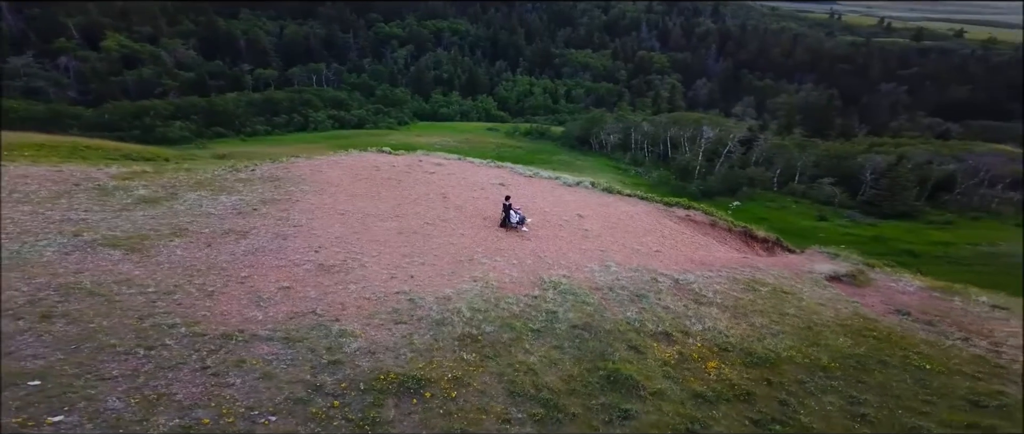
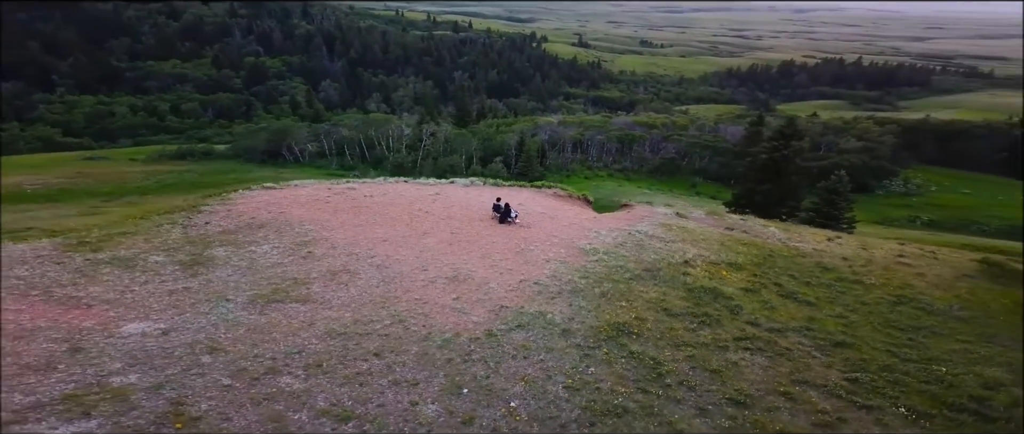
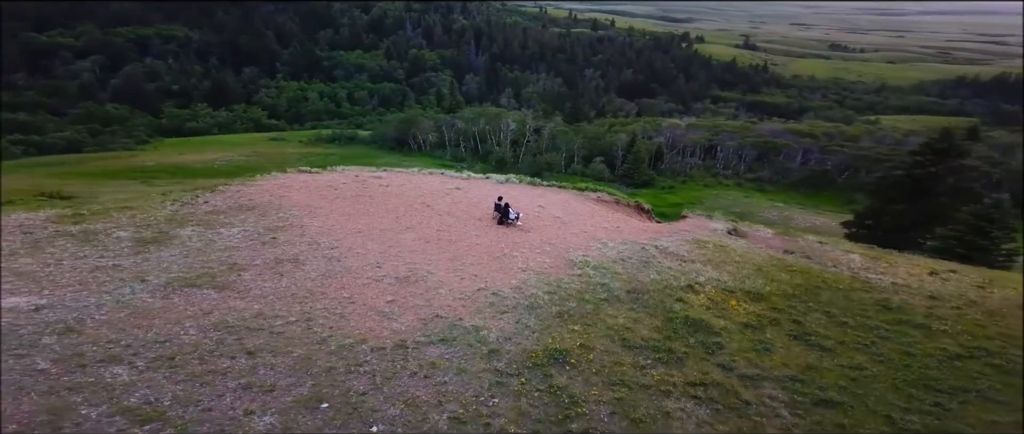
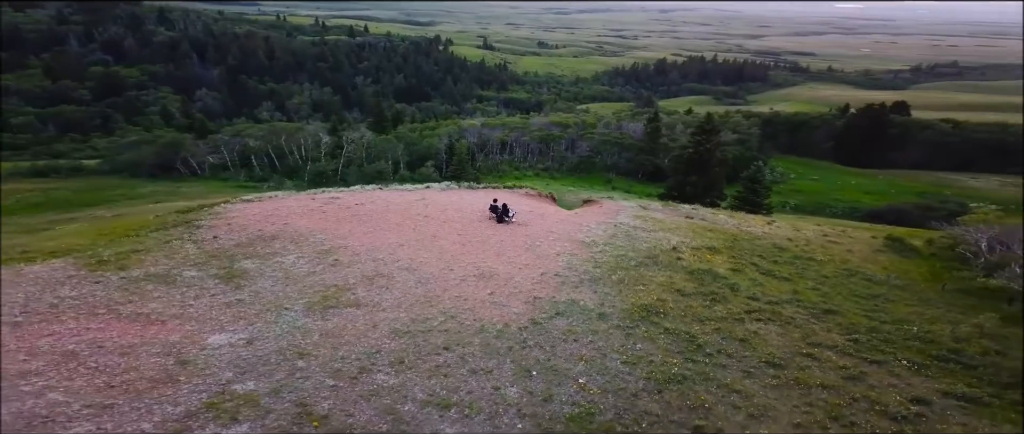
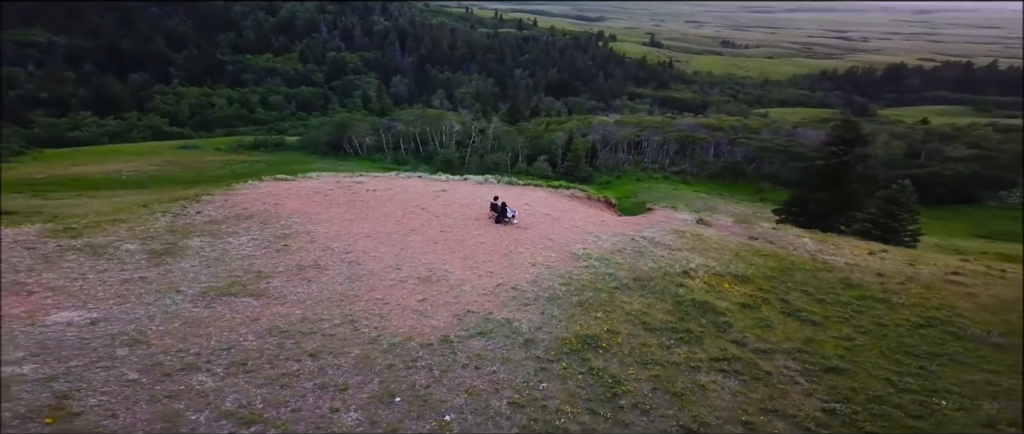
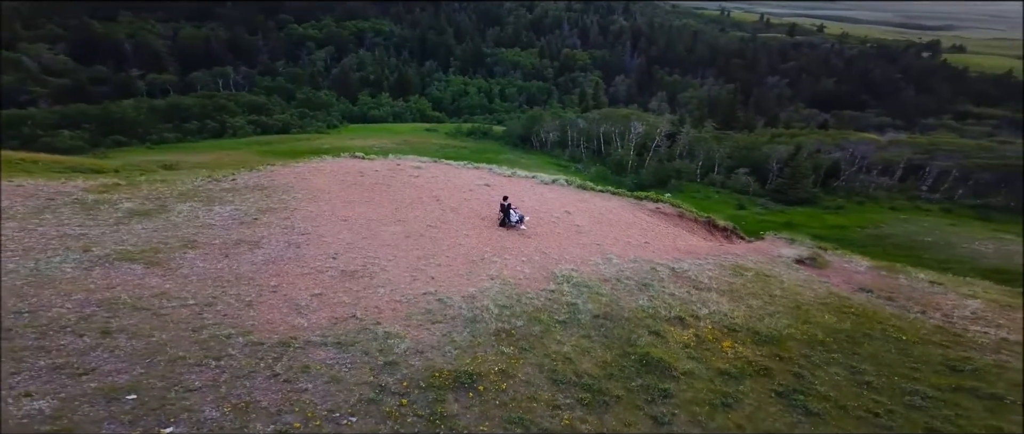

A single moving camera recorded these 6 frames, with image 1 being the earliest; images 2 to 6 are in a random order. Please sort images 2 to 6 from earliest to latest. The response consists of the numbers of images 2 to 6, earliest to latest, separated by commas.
6, 3, 5, 2, 4
